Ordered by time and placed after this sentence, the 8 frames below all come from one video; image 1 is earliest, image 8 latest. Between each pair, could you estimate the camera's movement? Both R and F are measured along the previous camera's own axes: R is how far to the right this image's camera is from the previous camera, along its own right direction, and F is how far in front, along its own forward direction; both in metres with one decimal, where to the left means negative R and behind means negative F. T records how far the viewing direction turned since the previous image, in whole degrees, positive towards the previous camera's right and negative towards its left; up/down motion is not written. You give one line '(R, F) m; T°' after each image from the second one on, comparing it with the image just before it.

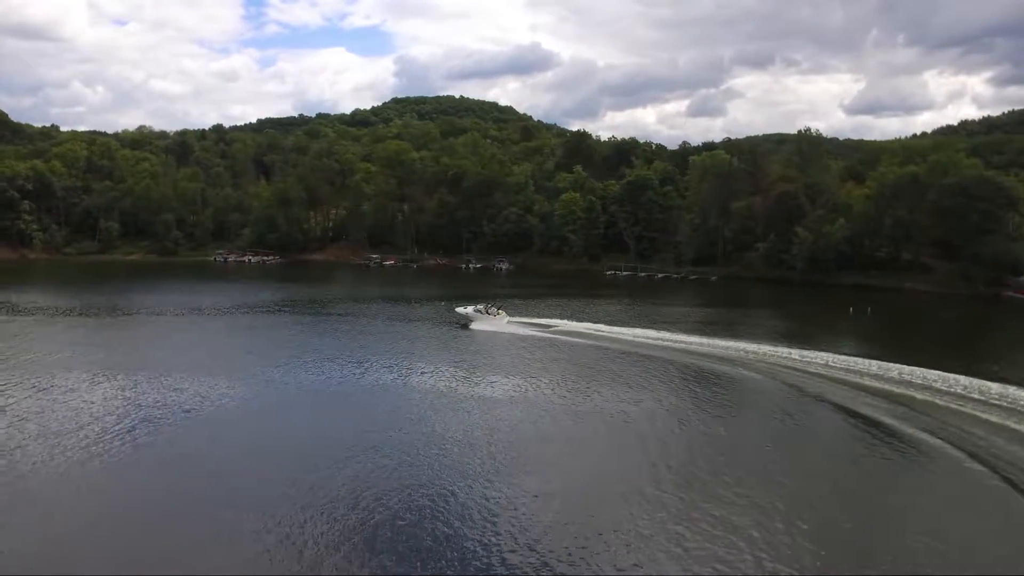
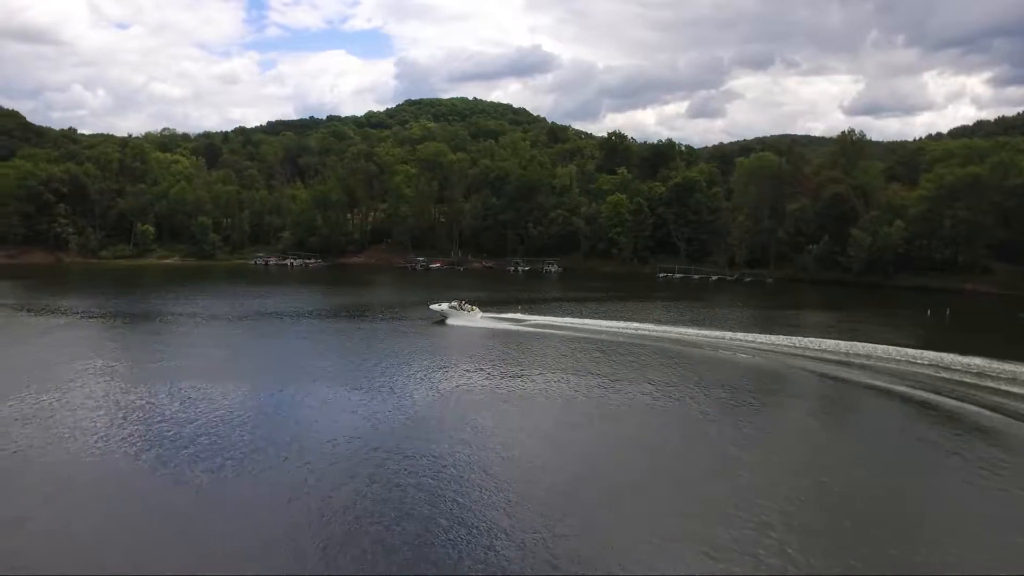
(-4.6, +0.7) m; 0°
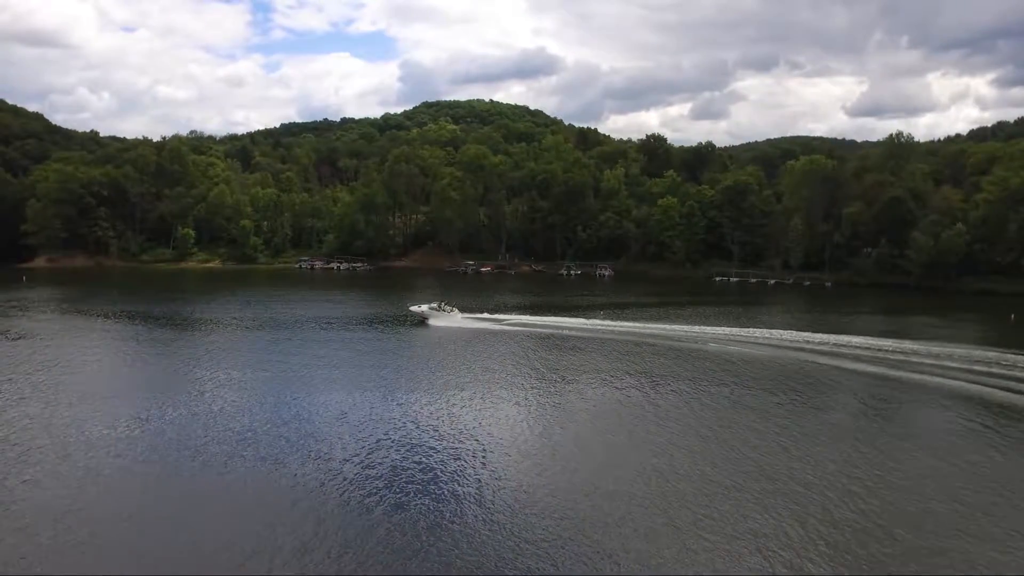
(-4.6, +0.6) m; 0°
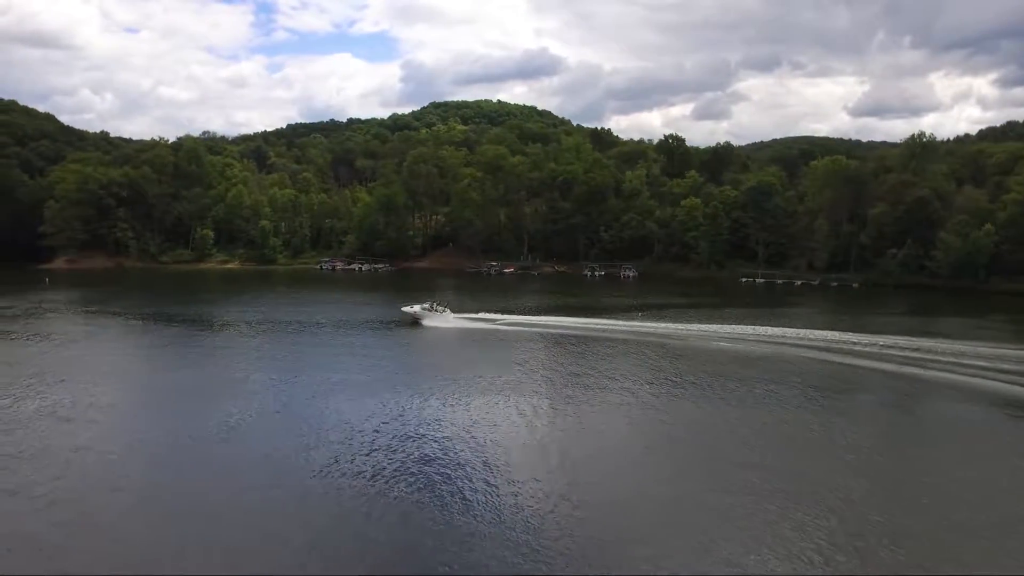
(-2.1, +0.2) m; 0°
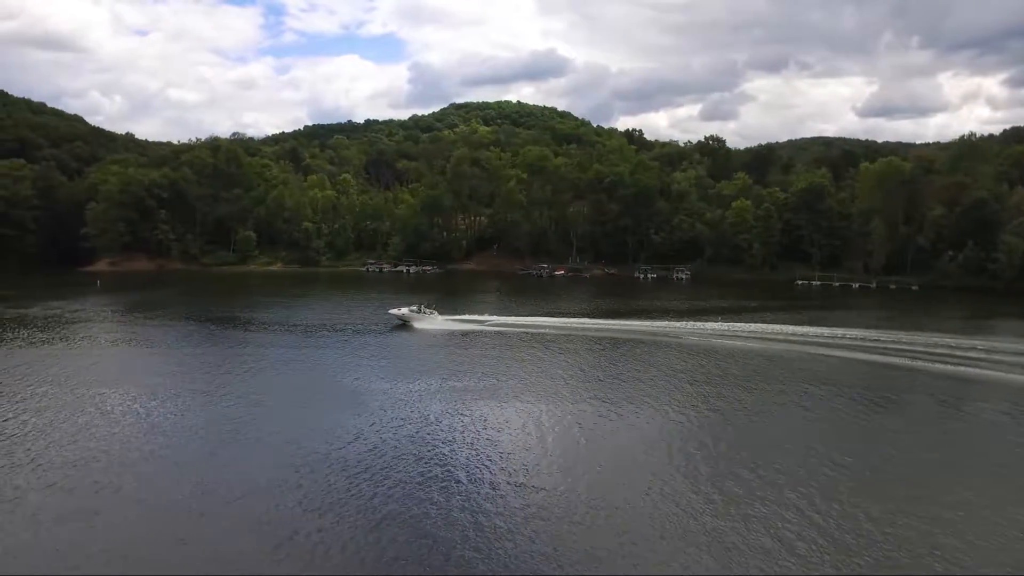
(-4.2, +0.5) m; 0°
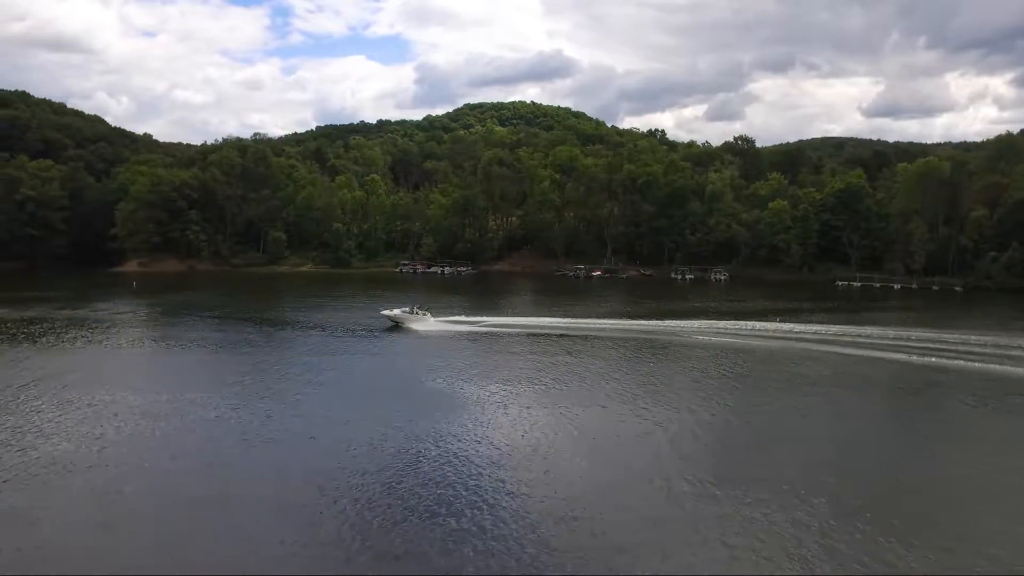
(-3.0, +0.4) m; 0°
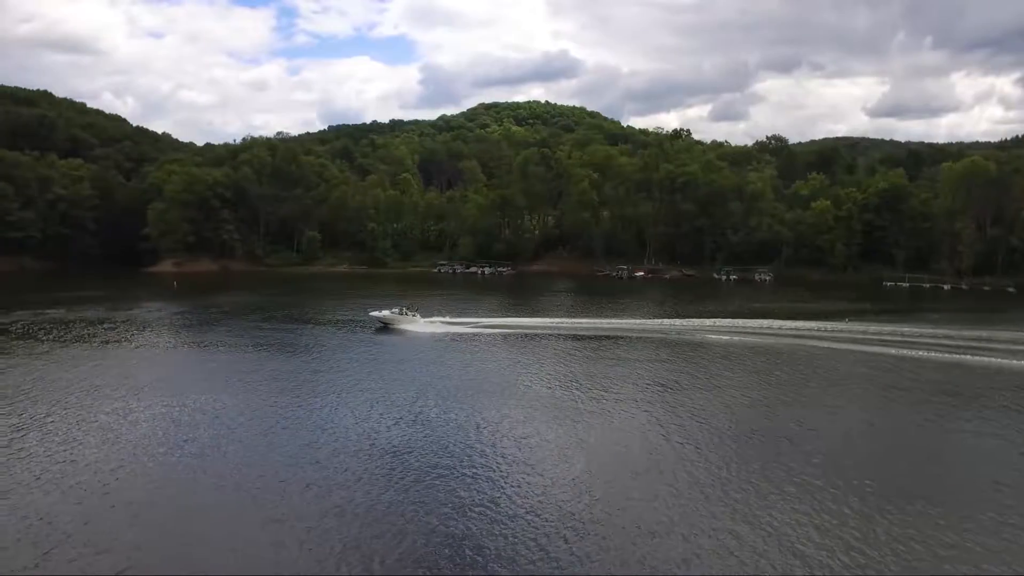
(-3.5, +0.7) m; 0°
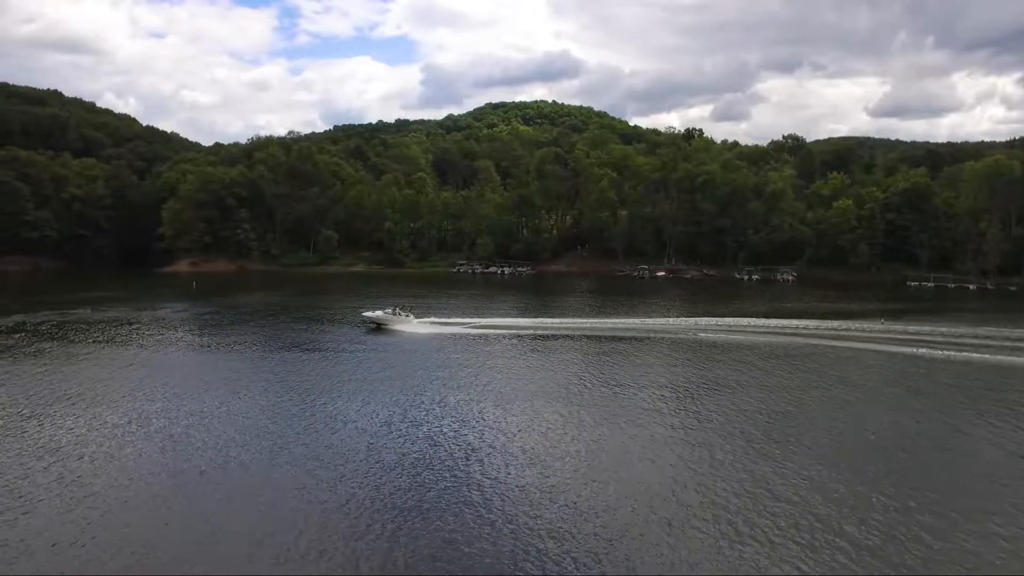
(-1.8, +0.5) m; 0°
